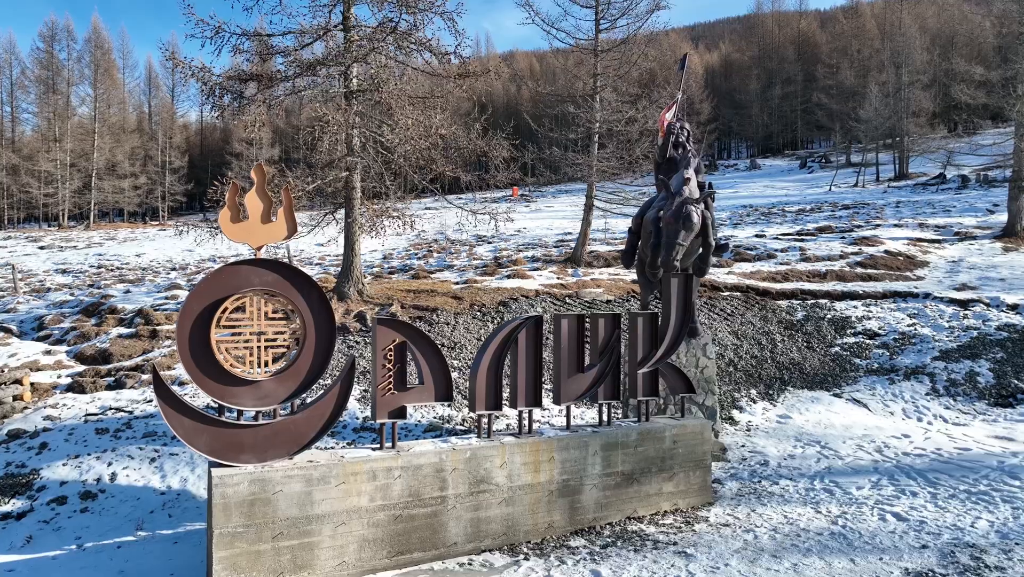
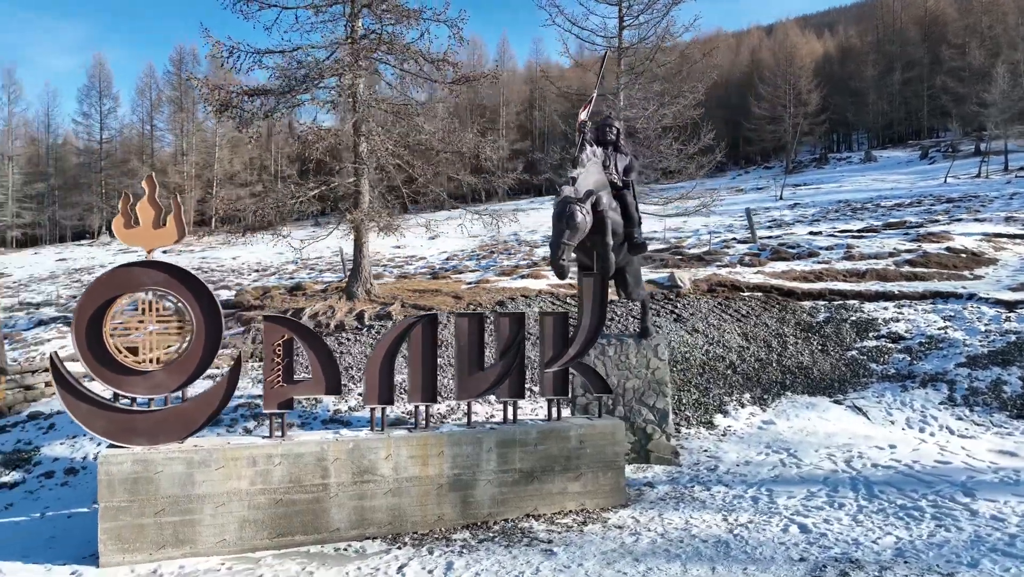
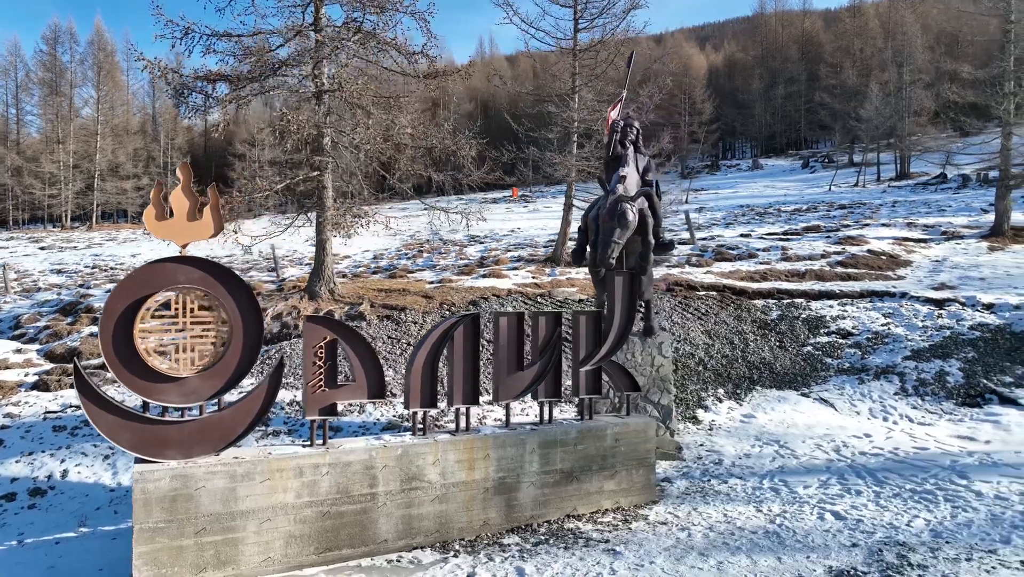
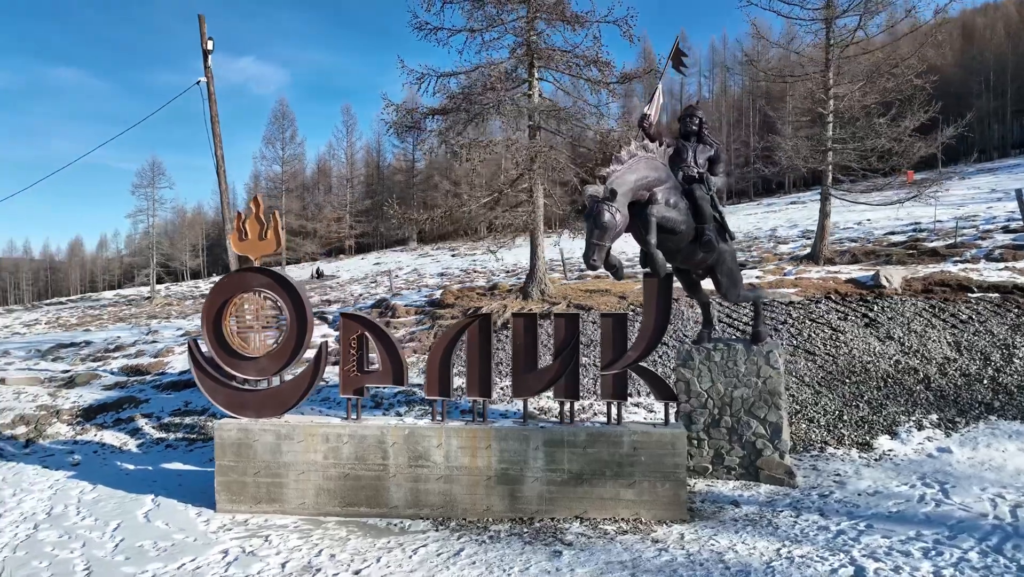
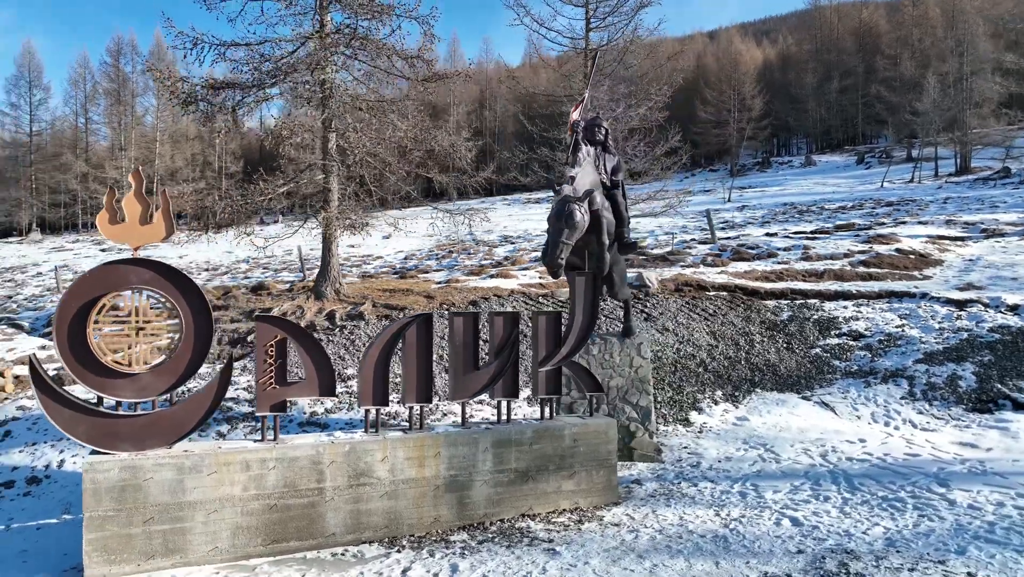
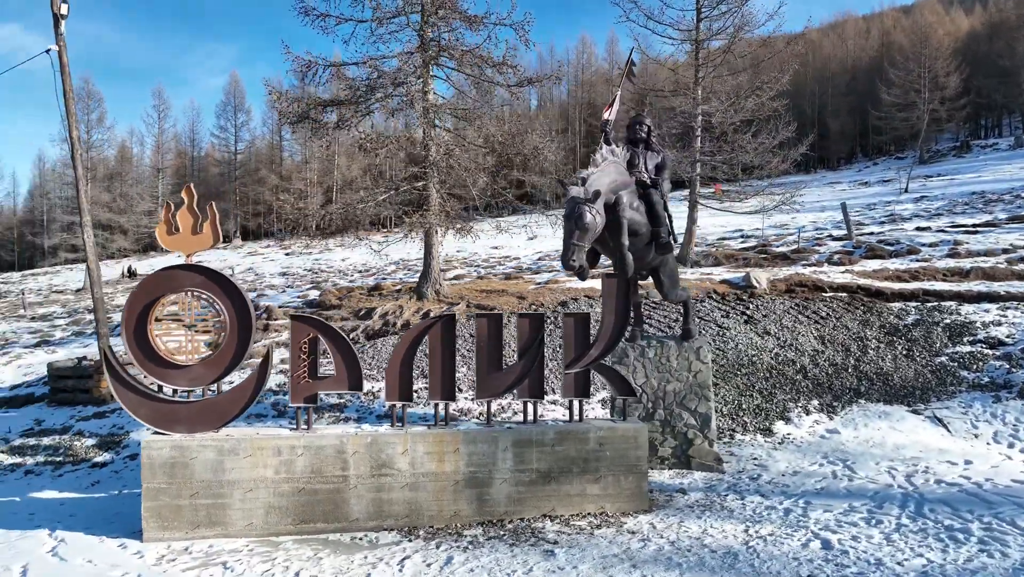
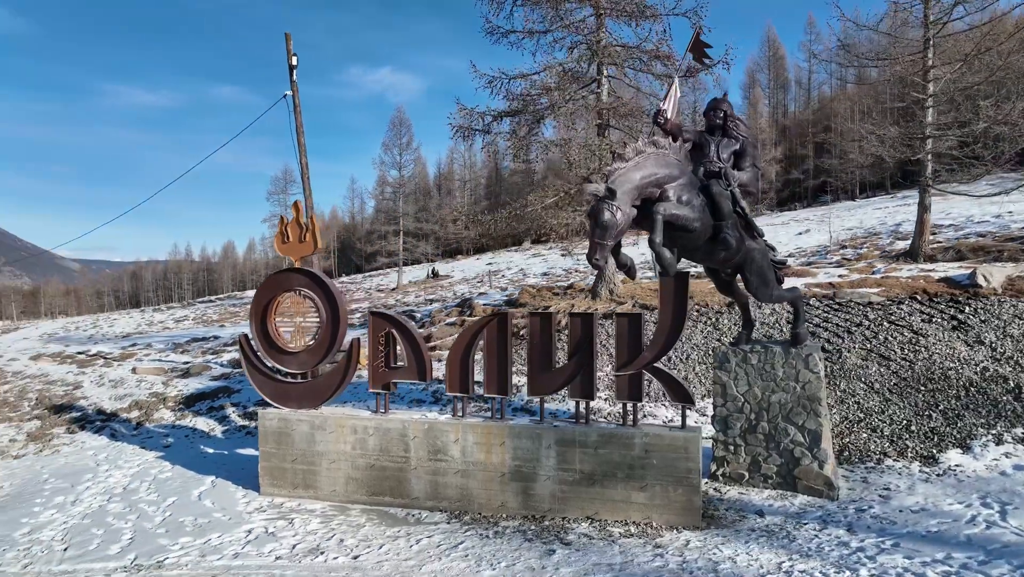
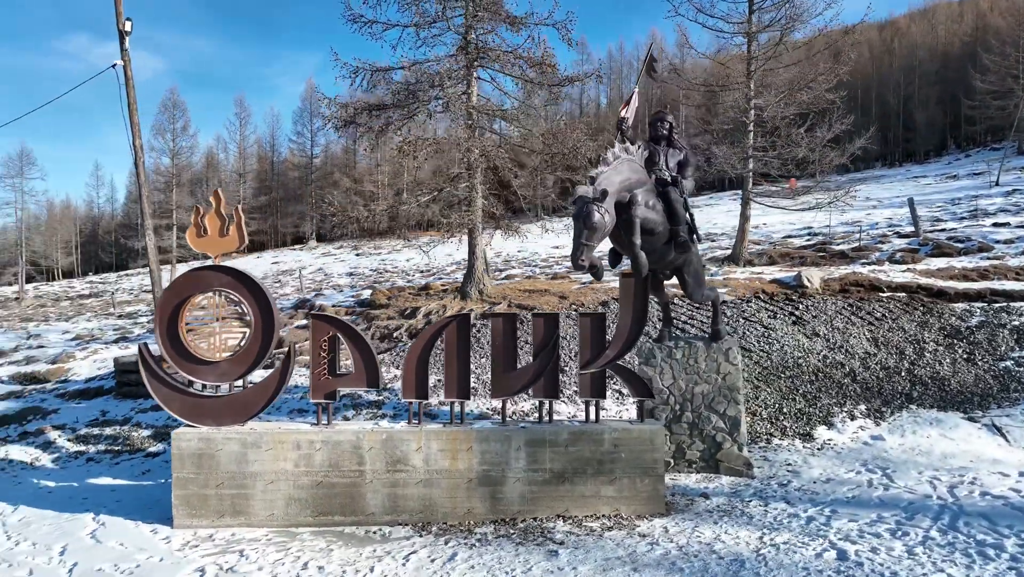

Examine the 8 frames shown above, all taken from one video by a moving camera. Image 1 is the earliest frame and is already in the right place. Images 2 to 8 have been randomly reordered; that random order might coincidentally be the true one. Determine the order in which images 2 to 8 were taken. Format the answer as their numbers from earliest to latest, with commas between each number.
3, 5, 2, 6, 8, 4, 7
